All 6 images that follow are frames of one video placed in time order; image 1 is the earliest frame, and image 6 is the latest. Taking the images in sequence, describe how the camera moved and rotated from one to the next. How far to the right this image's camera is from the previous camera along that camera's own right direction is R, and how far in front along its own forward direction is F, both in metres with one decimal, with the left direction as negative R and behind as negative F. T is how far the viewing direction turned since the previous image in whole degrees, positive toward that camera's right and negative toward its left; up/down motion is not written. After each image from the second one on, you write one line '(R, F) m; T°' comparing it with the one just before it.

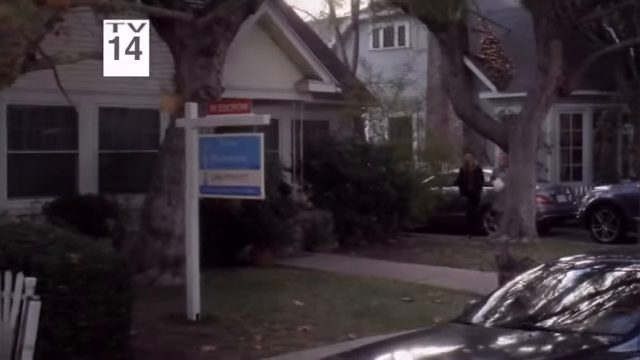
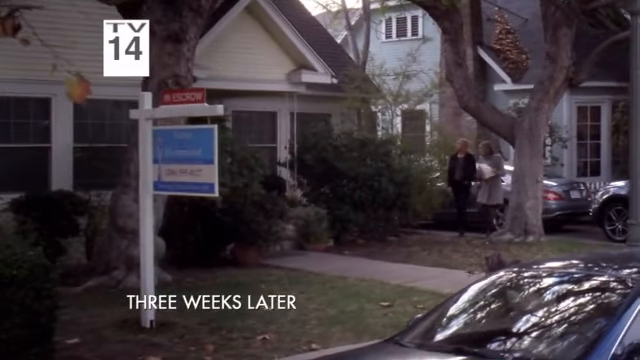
(+0.7, +1.0) m; -2°
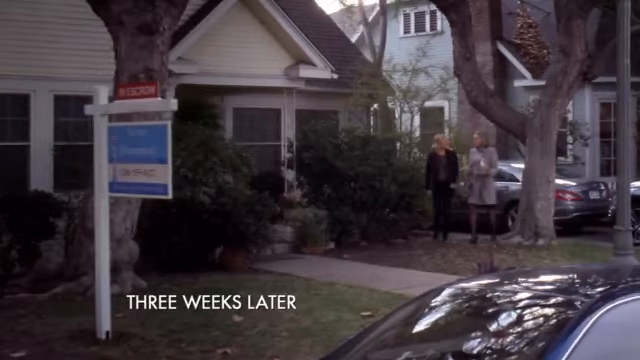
(+0.7, +0.9) m; -2°
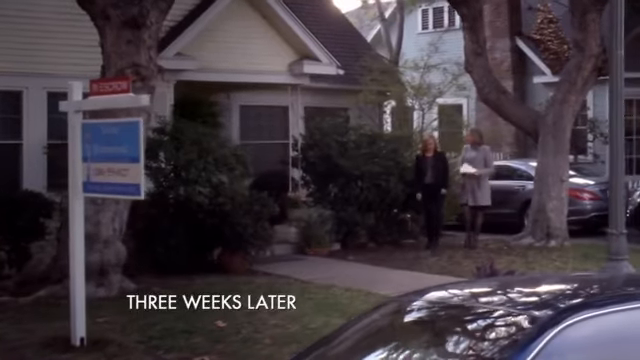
(+0.4, +0.5) m; -2°
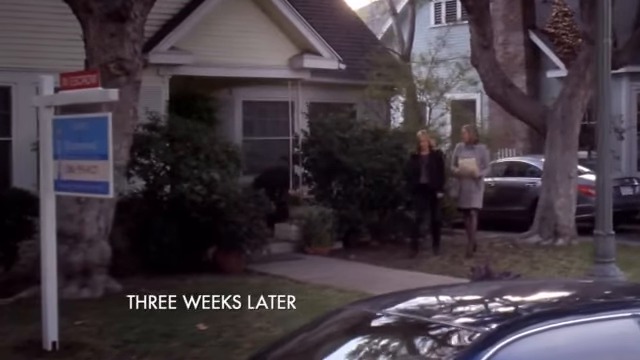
(+0.4, +0.4) m; -1°
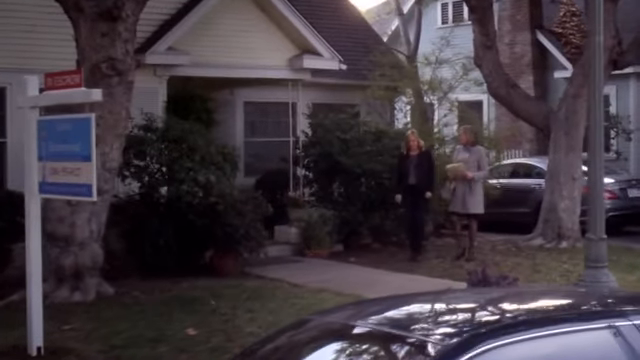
(+0.2, +0.2) m; -1°
